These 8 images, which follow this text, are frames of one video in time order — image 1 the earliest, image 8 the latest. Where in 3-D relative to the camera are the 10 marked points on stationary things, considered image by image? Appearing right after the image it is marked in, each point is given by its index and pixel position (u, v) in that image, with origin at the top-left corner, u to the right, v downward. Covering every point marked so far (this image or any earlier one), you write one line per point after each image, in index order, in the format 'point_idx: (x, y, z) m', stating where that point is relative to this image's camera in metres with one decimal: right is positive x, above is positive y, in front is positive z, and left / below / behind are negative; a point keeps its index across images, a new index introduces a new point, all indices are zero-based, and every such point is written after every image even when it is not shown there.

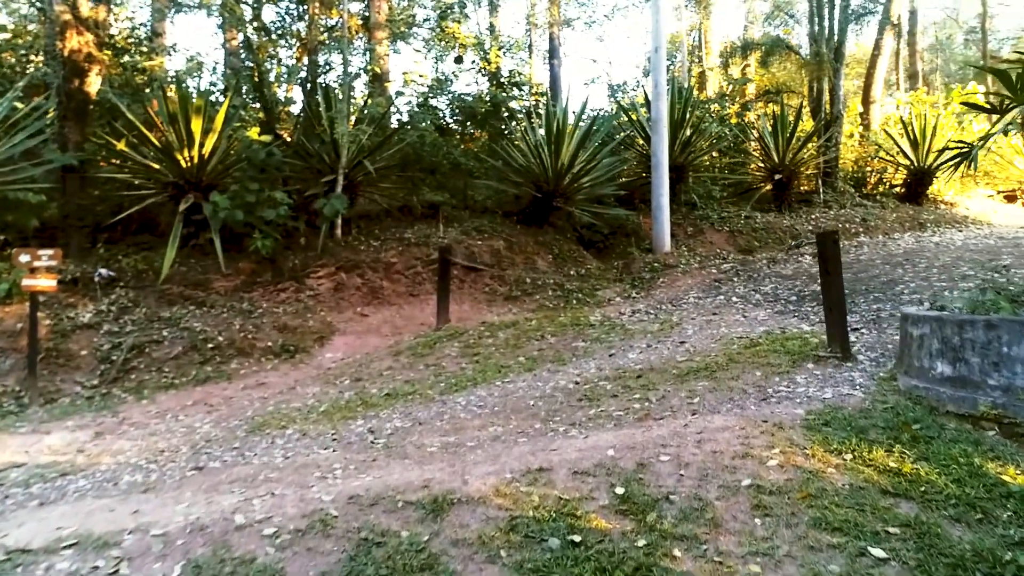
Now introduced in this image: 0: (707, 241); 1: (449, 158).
0: (+2.5, +0.6, +9.1) m
1: (-0.7, +1.5, +8.1) m
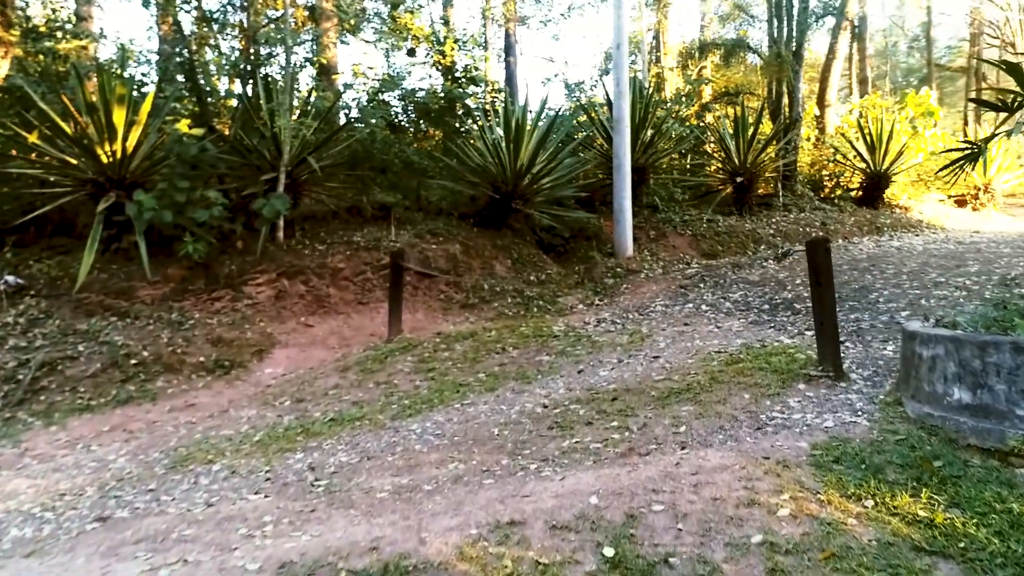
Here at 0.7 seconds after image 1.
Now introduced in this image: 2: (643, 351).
0: (+1.9, +0.5, +8.8) m
1: (-1.2, +1.4, +7.7) m
2: (+0.9, -0.4, +4.7) m
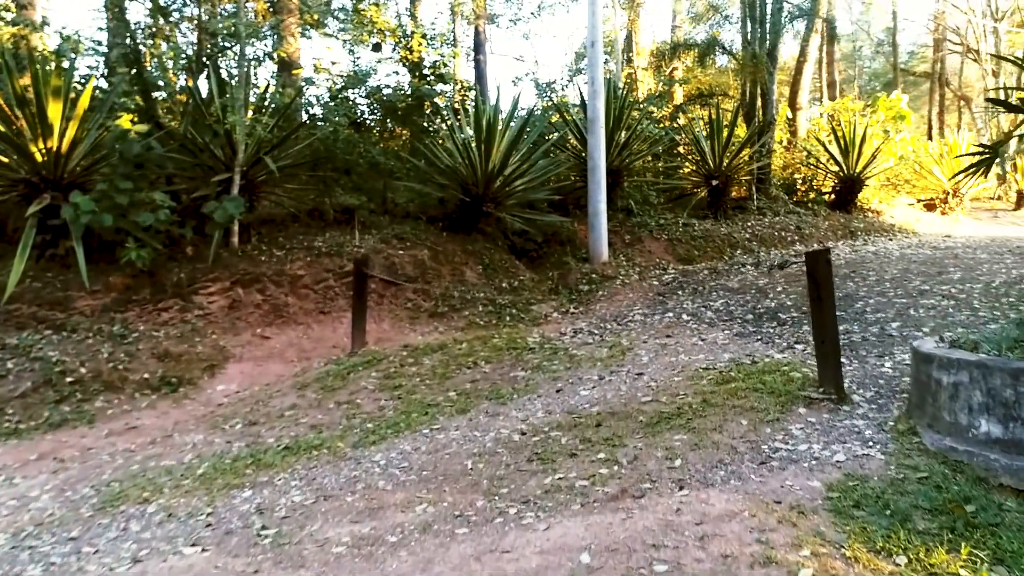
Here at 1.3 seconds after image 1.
0: (+1.6, +0.4, +8.5) m
1: (-1.5, +1.3, +7.3) m
2: (+0.7, -0.5, +4.4) m
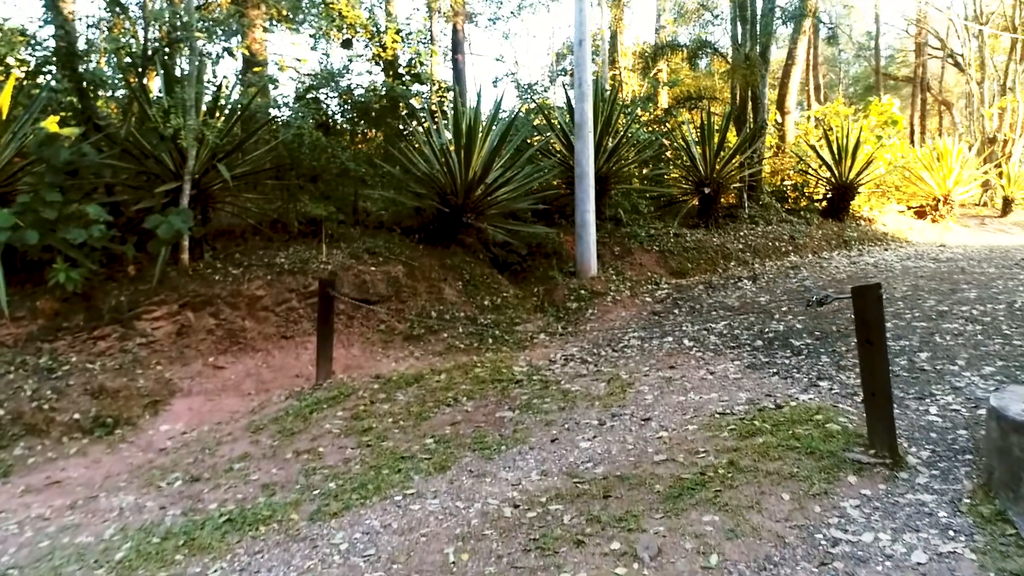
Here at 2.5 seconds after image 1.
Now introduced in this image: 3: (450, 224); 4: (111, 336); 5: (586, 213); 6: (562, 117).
0: (+1.4, +0.3, +8.0) m
1: (-1.6, +1.2, +6.6) m
2: (+0.6, -0.7, +3.9) m
3: (-0.6, +0.6, +6.9) m
4: (-2.8, -0.3, +5.0) m
5: (+0.7, +0.8, +7.3) m
6: (+0.6, +1.9, +8.1) m
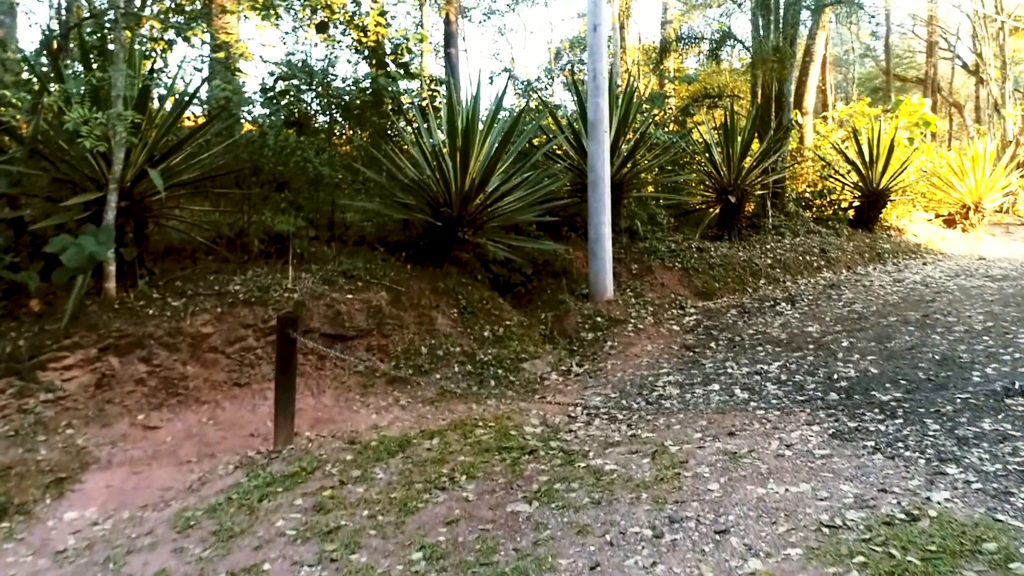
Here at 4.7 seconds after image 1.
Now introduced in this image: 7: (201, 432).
0: (+1.4, 0.0, +7.0) m
1: (-1.6, +0.9, +5.6) m
2: (+0.7, -0.9, +2.8) m
3: (-0.6, +0.4, +5.9) m
4: (-2.7, -0.5, +3.9) m
5: (+0.8, +0.5, +6.3) m
6: (+0.6, +1.7, +7.1) m
7: (-1.8, -0.8, +4.1) m
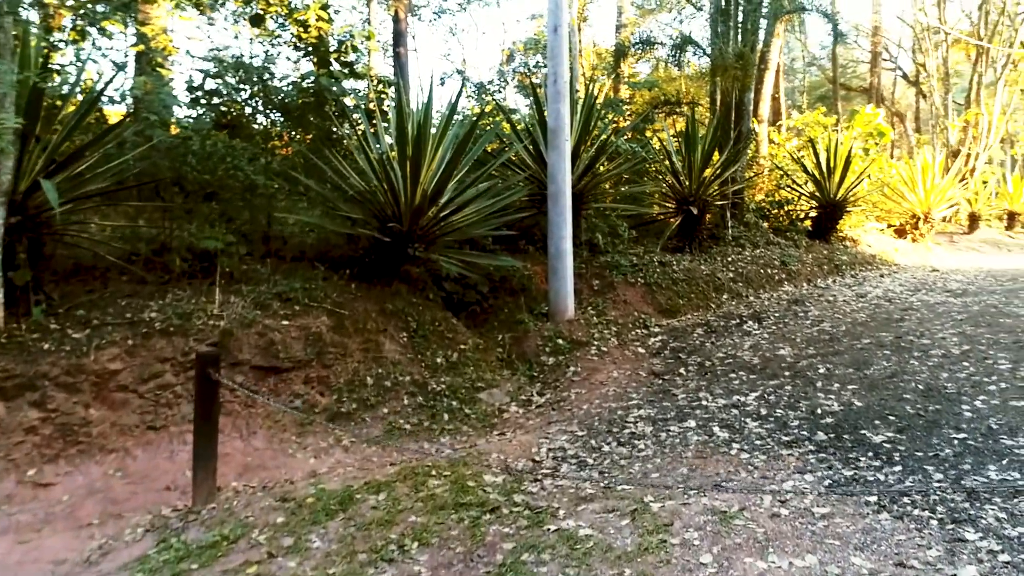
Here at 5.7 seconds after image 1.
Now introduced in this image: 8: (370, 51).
0: (+1.0, -0.1, +6.6) m
1: (-1.9, +0.8, +5.0) m
2: (+0.6, -1.0, +2.4) m
3: (-0.9, +0.2, +5.4) m
4: (-2.9, -0.7, +3.2) m
5: (+0.4, +0.4, +5.8) m
6: (+0.1, +1.5, +6.7) m
7: (-2.0, -1.0, +3.5) m
8: (-1.3, +2.2, +6.7) m
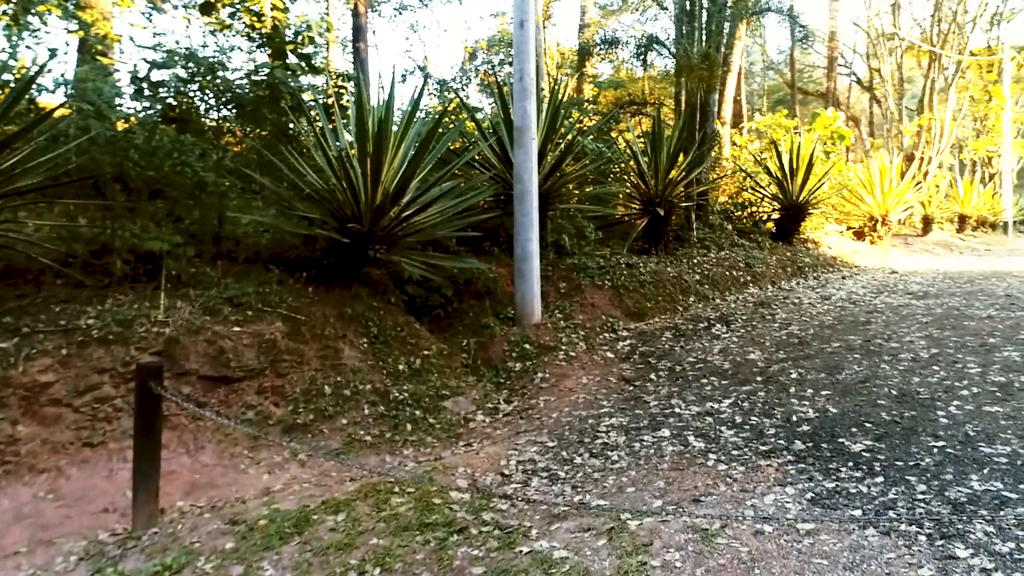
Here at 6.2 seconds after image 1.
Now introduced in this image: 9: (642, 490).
0: (+0.7, -0.1, +6.4) m
1: (-2.1, +0.8, +4.7) m
2: (+0.5, -1.0, +2.2) m
3: (-1.1, +0.2, +5.1) m
4: (-3.0, -0.7, +2.9) m
5: (+0.1, +0.4, +5.7) m
6: (-0.2, +1.5, +6.5) m
7: (-2.1, -1.0, +3.2) m
8: (-1.7, +2.2, +6.5) m
9: (+0.6, -0.9, +3.3) m
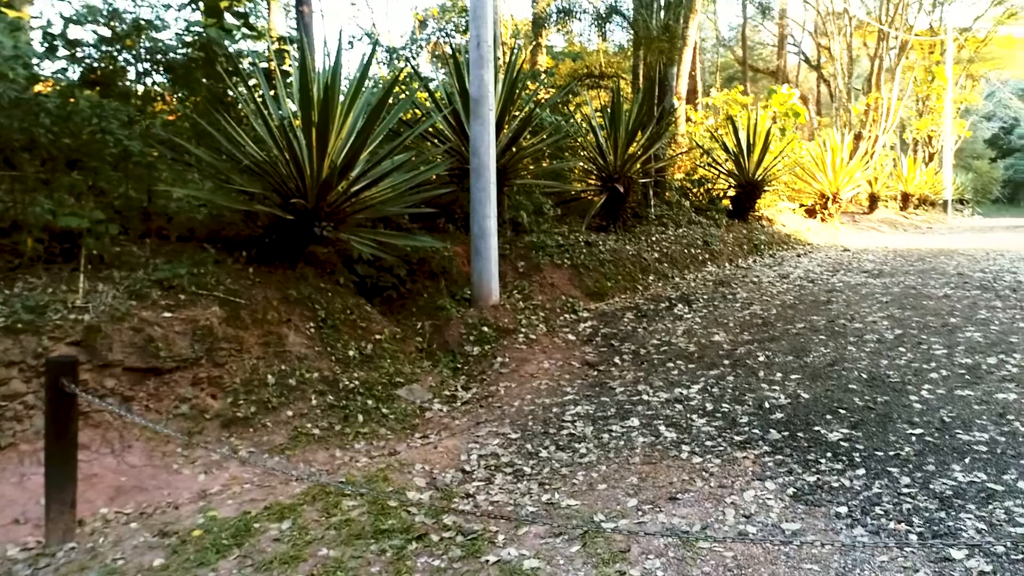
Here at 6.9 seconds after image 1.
0: (+0.3, 0.0, +6.2) m
1: (-2.4, +0.9, +4.2) m
2: (+0.4, -1.0, +2.0) m
3: (-1.4, +0.3, +4.7) m
4: (-3.1, -0.7, +2.4) m
5: (-0.2, +0.5, +5.4) m
6: (-0.5, +1.7, +6.1) m
7: (-2.3, -0.9, +2.8) m
8: (-2.0, +2.4, +6.0) m
9: (+0.4, -0.8, +3.0) m
